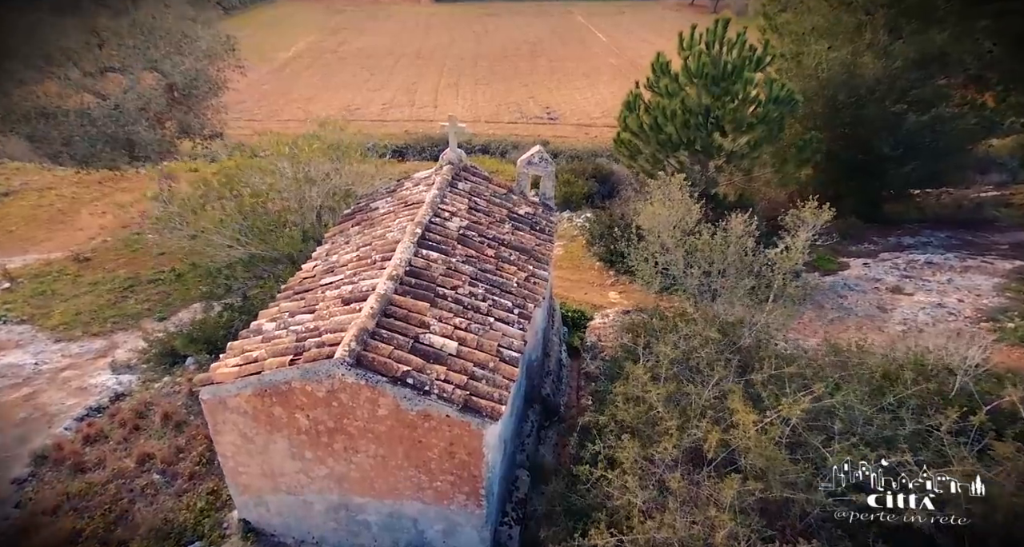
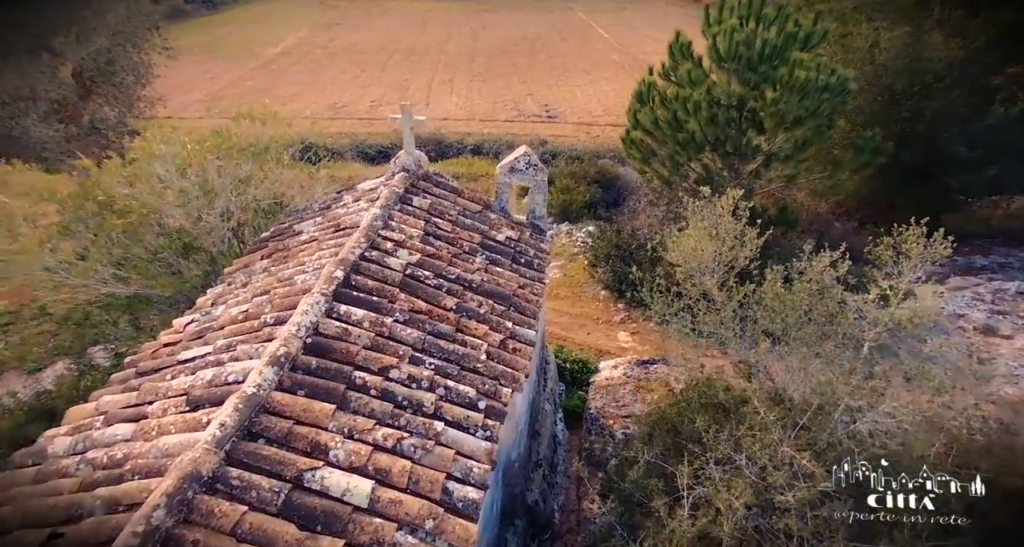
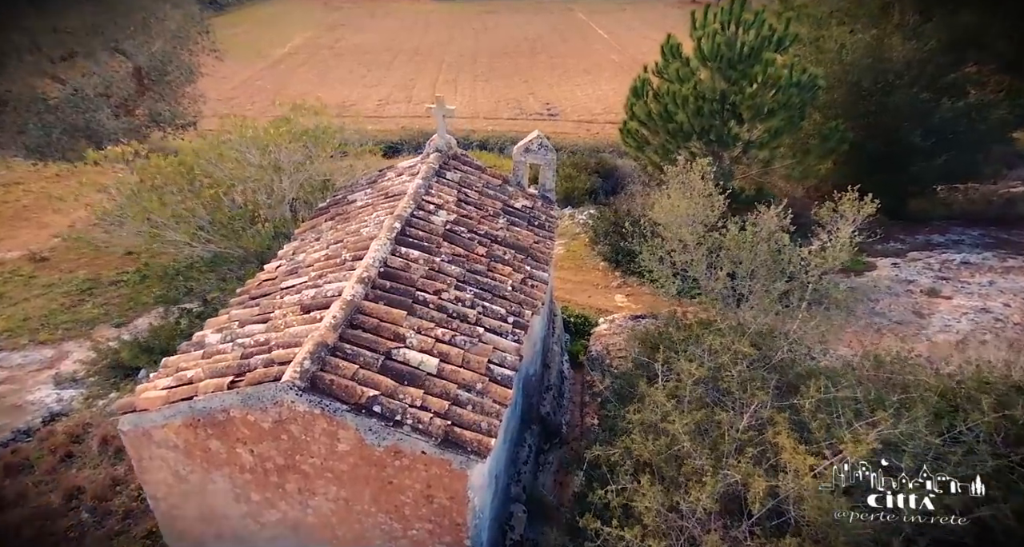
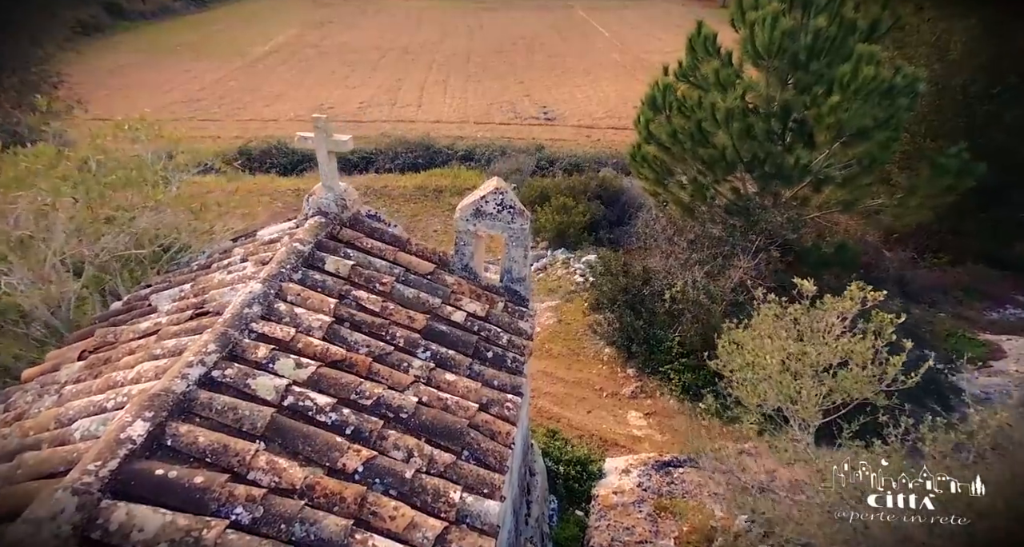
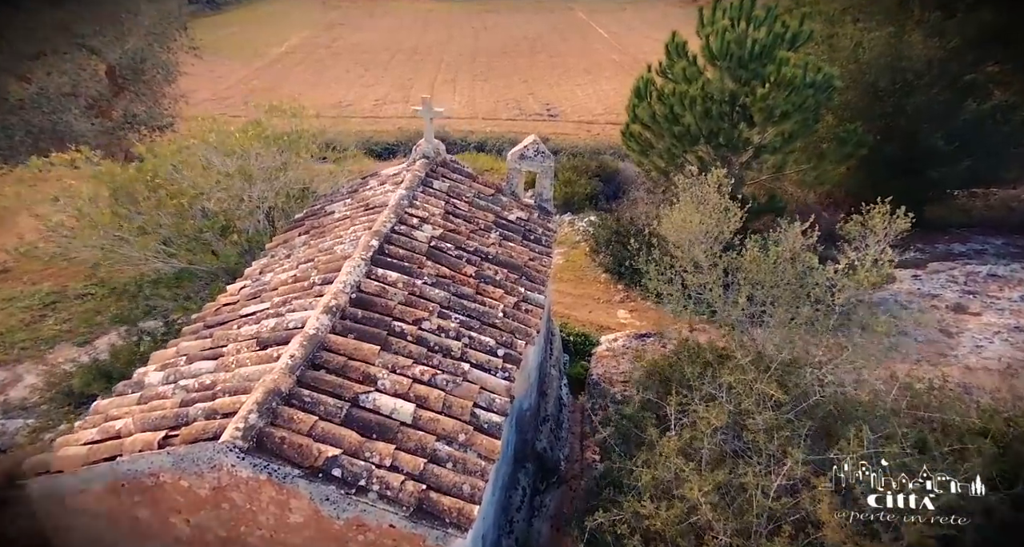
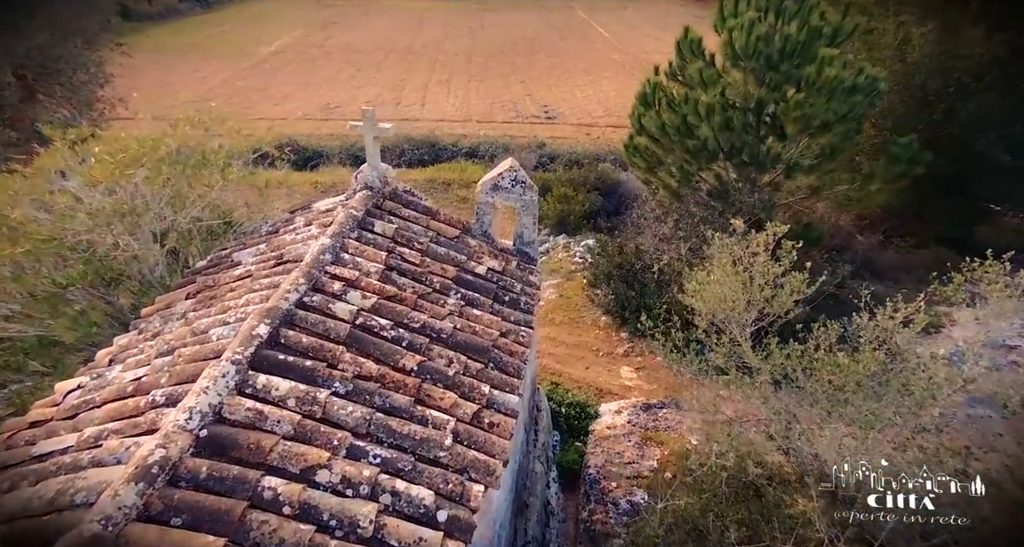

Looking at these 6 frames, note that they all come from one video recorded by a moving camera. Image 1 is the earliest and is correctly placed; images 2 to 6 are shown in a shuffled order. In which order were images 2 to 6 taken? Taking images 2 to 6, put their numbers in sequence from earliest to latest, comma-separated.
3, 5, 2, 6, 4
